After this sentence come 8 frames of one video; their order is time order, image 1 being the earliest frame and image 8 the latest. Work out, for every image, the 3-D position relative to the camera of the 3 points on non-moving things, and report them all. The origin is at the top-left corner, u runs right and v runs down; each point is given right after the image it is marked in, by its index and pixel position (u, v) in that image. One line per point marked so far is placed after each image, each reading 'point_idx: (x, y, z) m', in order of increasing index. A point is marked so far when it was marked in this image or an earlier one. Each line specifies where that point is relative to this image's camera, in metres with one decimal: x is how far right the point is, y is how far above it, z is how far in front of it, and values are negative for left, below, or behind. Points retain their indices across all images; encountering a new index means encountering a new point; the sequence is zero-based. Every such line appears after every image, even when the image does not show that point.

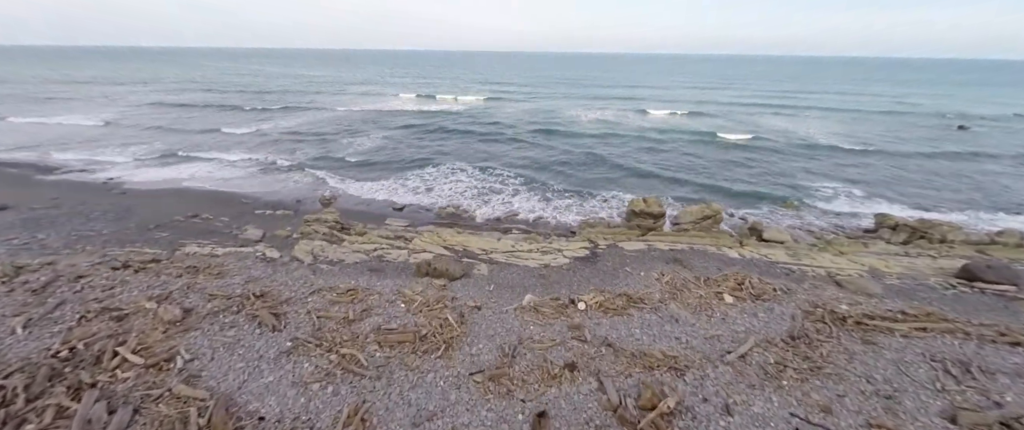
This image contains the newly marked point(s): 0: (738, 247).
0: (+9.1, -1.3, +13.5) m
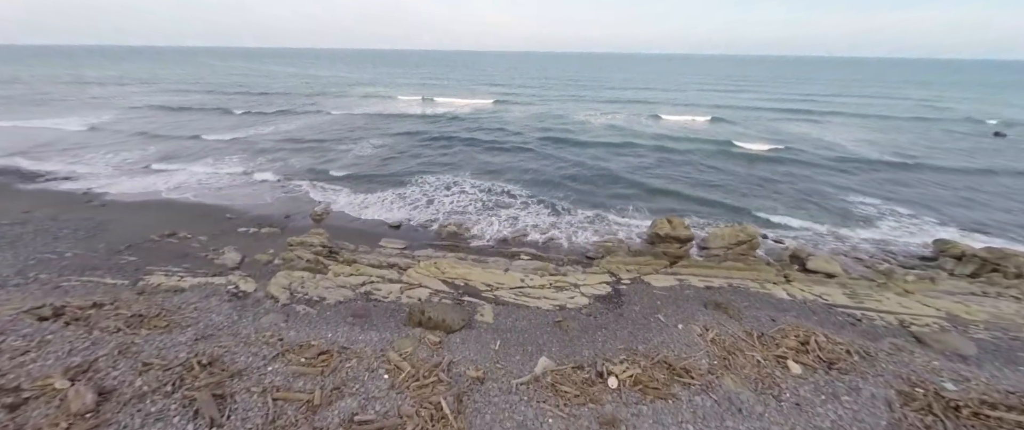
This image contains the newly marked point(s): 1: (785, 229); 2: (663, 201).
0: (+9.4, -2.4, +11.6) m
1: (+14.0, -0.8, +17.2) m
2: (+8.8, +0.6, +19.9) m
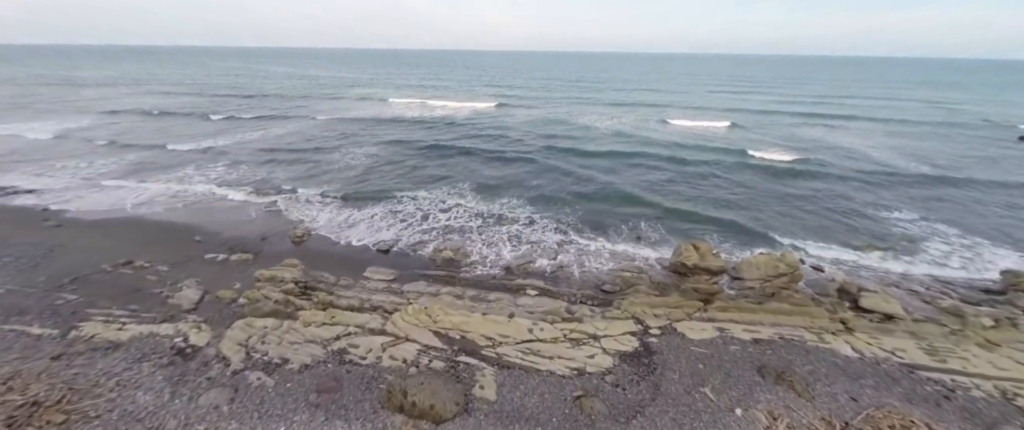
0: (+9.6, -3.4, +9.7) m
1: (+14.1, -1.8, +15.3) m
2: (+9.0, -0.4, +18.0) m
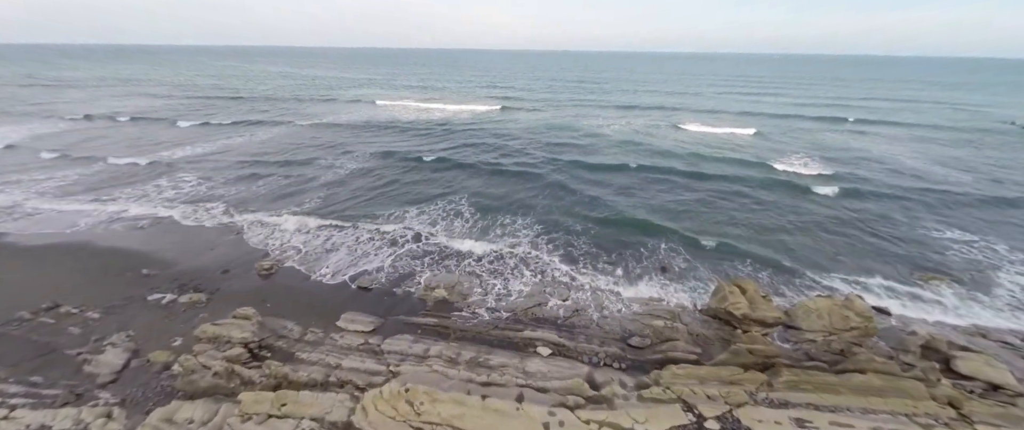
0: (+9.8, -4.5, +7.3) m
1: (+14.3, -3.0, +12.9) m
2: (+9.2, -1.6, +15.6) m
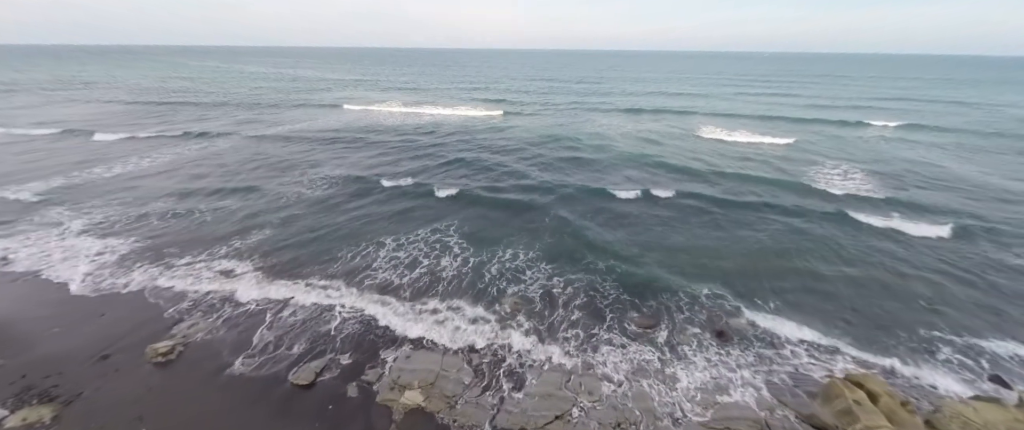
0: (+10.1, -6.0, +3.6) m
1: (+14.5, -4.4, +9.2) m
2: (+9.4, -3.0, +11.8) m
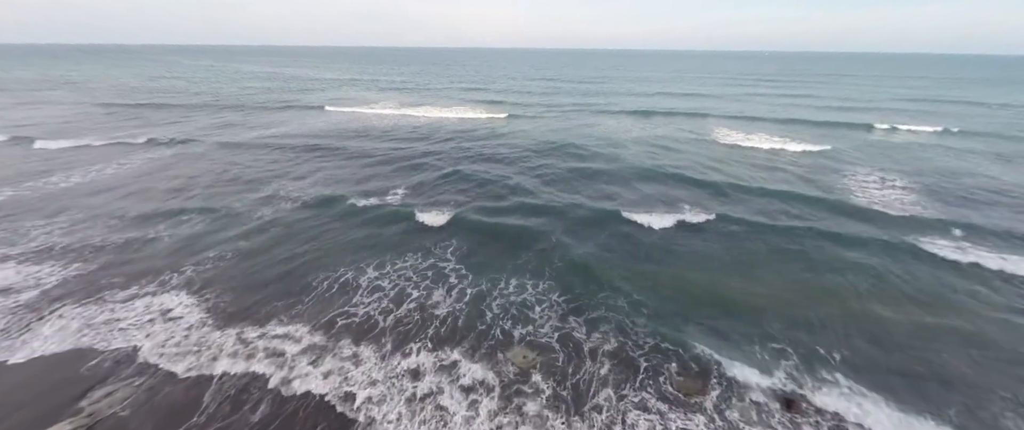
0: (+10.3, -6.9, +1.3) m
1: (+14.7, -5.3, +7.0) m
2: (+9.5, -4.0, +9.5) m
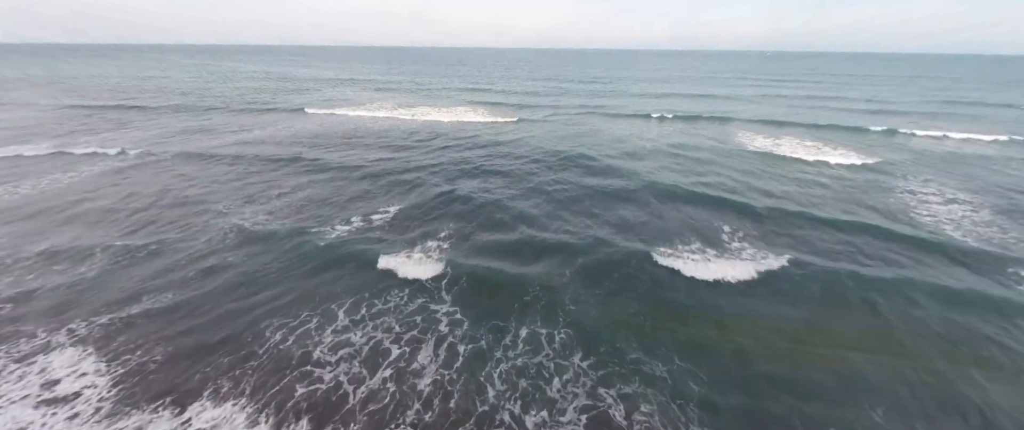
0: (+10.5, -8.1, -1.4) m
1: (+14.9, -6.4, +4.2) m
2: (+9.8, -5.1, +6.8) m
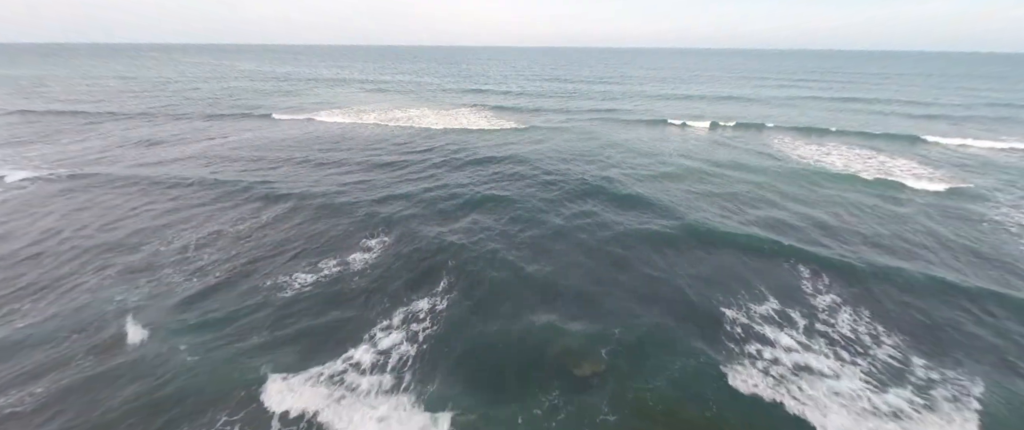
0: (+10.6, -9.7, -4.8) m
1: (+15.2, -8.0, +0.8) m
2: (+10.0, -6.7, +3.4) m
